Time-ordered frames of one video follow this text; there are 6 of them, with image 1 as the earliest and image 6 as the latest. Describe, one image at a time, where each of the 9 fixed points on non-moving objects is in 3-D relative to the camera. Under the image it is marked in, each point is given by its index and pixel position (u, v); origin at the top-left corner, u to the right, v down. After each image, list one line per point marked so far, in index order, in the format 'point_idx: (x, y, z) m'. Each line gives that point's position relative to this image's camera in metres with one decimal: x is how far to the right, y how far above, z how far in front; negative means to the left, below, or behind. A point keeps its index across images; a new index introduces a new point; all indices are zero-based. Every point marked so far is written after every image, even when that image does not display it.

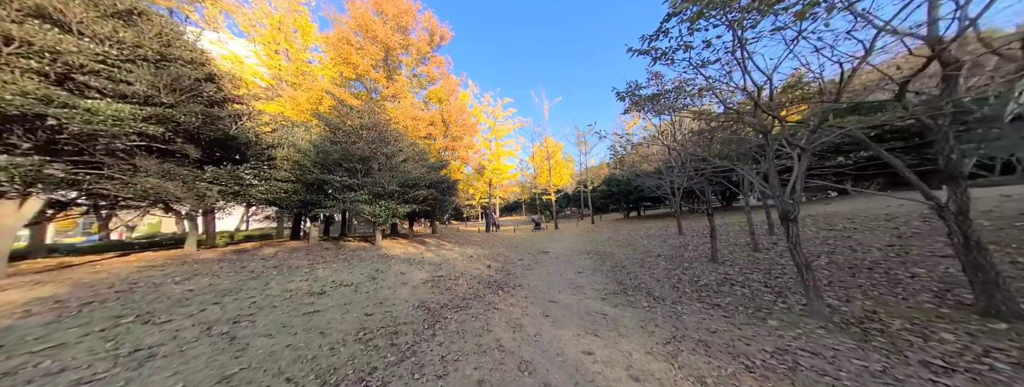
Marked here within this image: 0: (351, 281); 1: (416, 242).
0: (-3.2, -1.8, +4.1) m
1: (-4.8, -2.4, +10.3) m
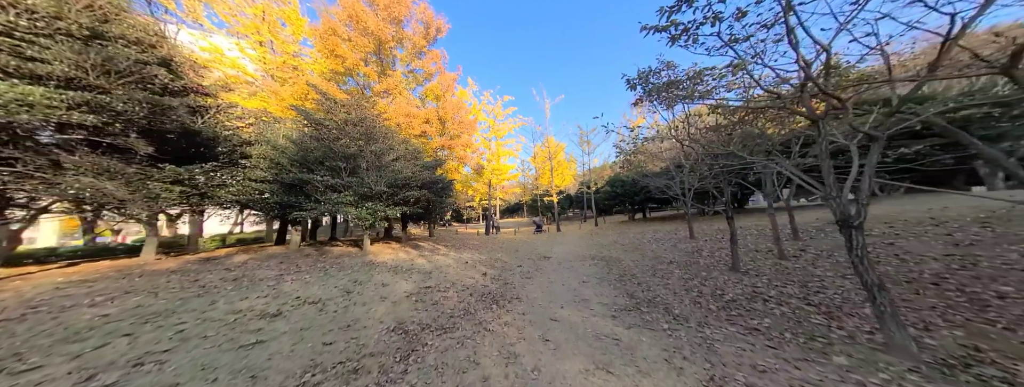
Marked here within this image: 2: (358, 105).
0: (-3.3, -1.8, +3.6) m
1: (-4.9, -2.5, +9.7) m
2: (-5.5, +3.1, +7.2) m
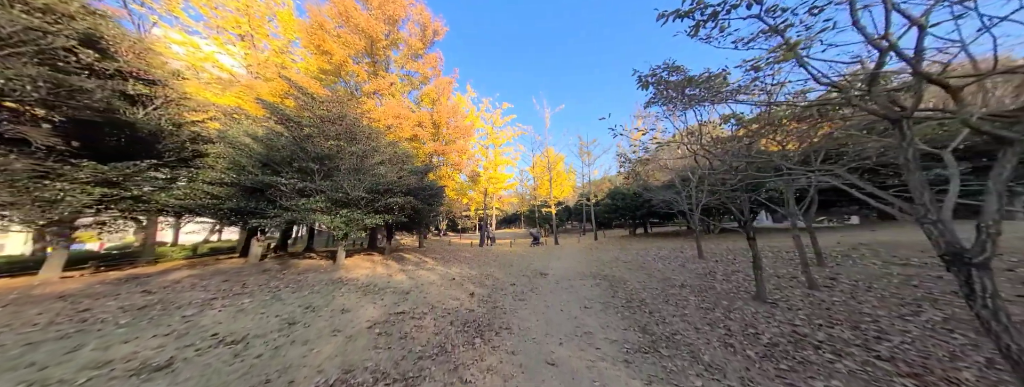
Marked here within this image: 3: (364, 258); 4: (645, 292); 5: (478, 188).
0: (-3.5, -1.8, +2.7) m
1: (-5.1, -2.8, +8.8) m
2: (-5.6, +3.0, +6.6) m
3: (-5.9, -2.5, +8.1) m
4: (+4.1, -3.0, +6.3) m
5: (-2.8, +0.5, +16.7) m
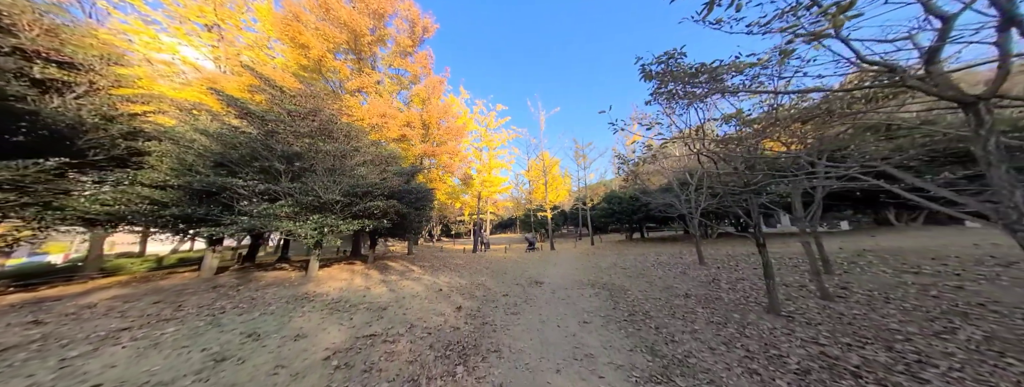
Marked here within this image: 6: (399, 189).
0: (-3.7, -1.9, +2.1) m
1: (-5.4, -3.0, +8.1) m
2: (-5.8, +2.9, +6.1) m
3: (-6.1, -2.7, +7.4) m
4: (+3.9, -3.1, +5.8) m
5: (-3.2, +0.2, +16.1) m
6: (-4.4, +0.2, +7.8) m
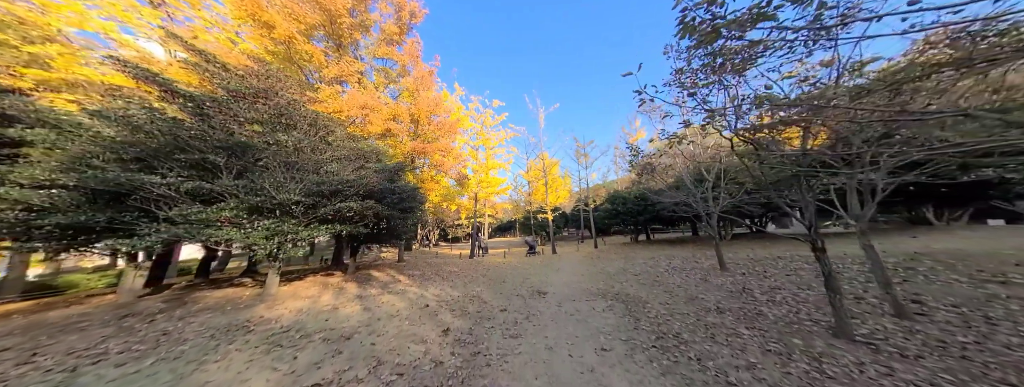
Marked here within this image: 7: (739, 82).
0: (-3.7, -1.8, +1.1) m
1: (-5.4, -3.0, +7.1) m
2: (-5.9, +2.8, +5.1) m
3: (-6.1, -2.7, +6.4) m
4: (+3.8, -3.0, +4.8) m
5: (-3.3, +0.1, +15.2) m
6: (-4.5, +0.2, +6.9) m
7: (+4.5, +2.2, +3.9) m
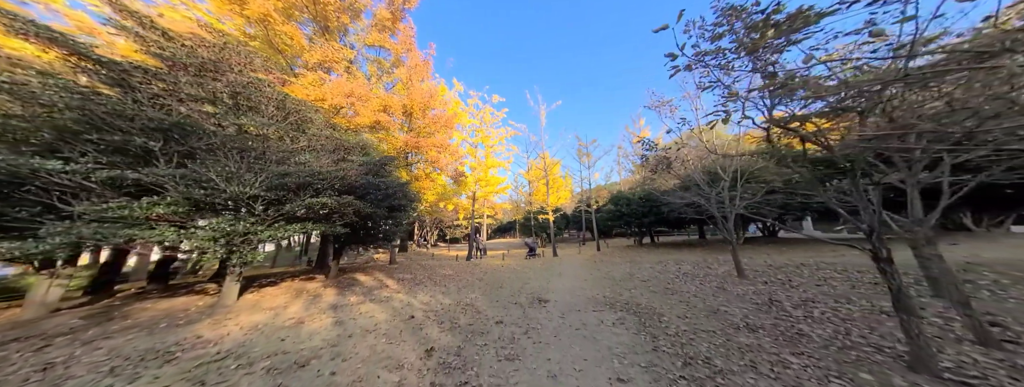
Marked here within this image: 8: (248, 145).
0: (-3.7, -1.7, +0.4) m
1: (-5.5, -2.9, +6.4) m
2: (-5.9, +3.0, +4.4) m
3: (-6.2, -2.6, +5.7) m
4: (+3.8, -3.0, +4.1) m
5: (-3.3, +0.1, +14.4) m
6: (-4.5, +0.3, +6.1) m
7: (+4.5, +2.3, +3.2) m
8: (-5.2, +0.9, +4.3) m
